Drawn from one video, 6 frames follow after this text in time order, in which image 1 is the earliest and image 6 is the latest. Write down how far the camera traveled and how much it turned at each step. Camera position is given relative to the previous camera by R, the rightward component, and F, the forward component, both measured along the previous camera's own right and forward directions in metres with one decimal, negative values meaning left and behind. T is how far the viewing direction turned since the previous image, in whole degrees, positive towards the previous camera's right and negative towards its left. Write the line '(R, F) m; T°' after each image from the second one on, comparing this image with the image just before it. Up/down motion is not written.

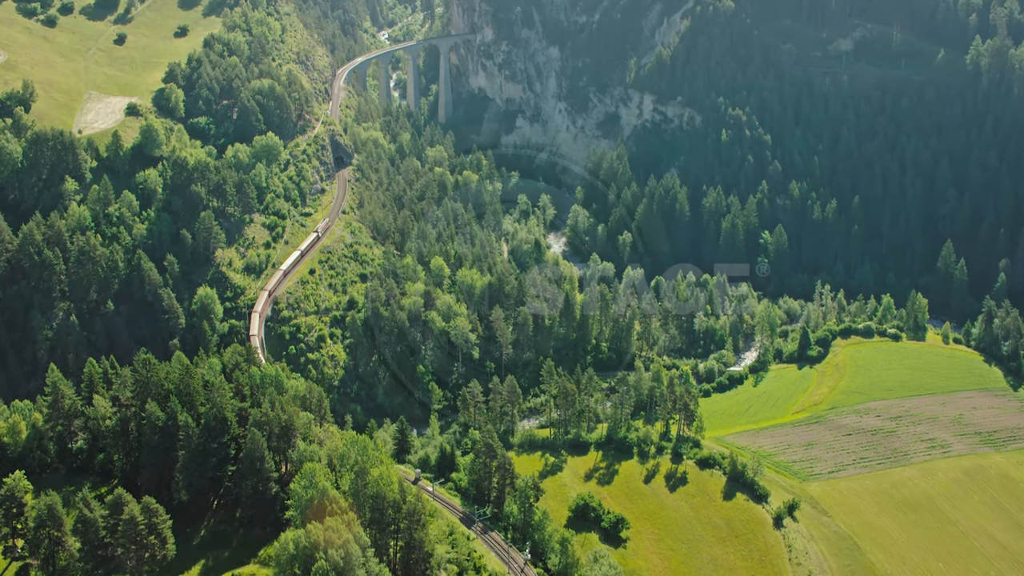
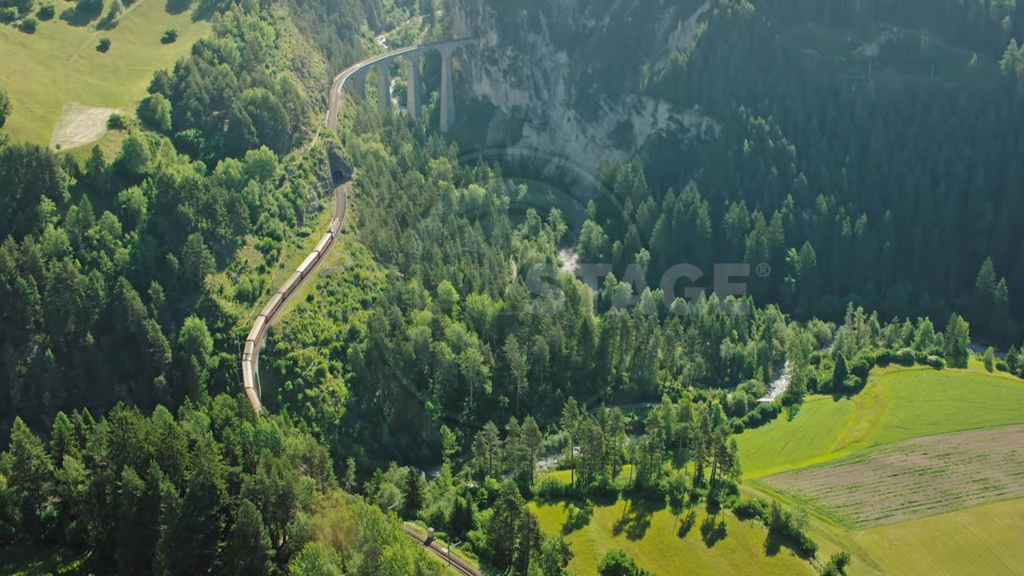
(-2.3, +9.7) m; 0°
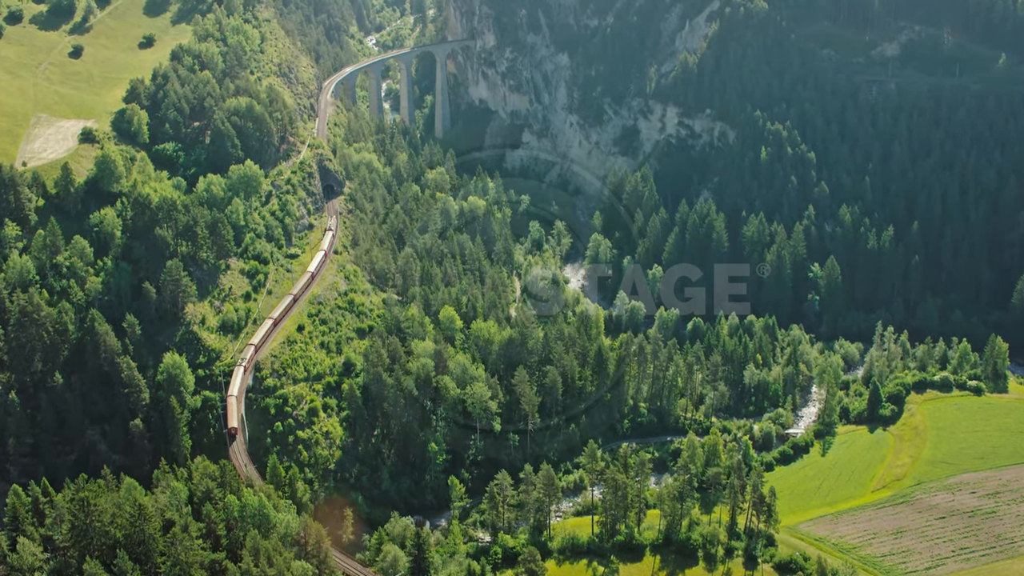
(-2.0, +9.6) m; +1°
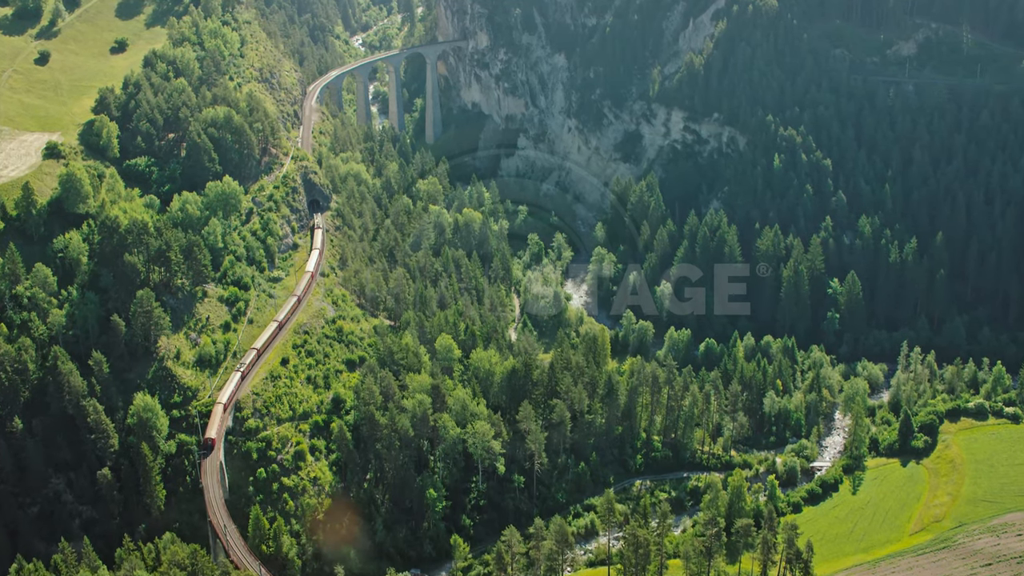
(-1.4, +8.8) m; +1°
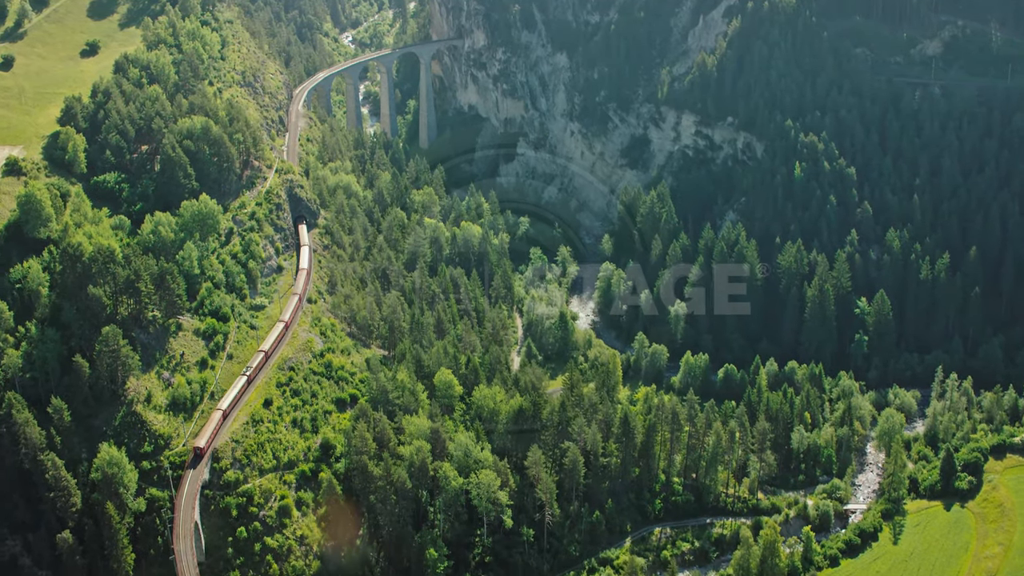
(-1.2, +9.4) m; 0°
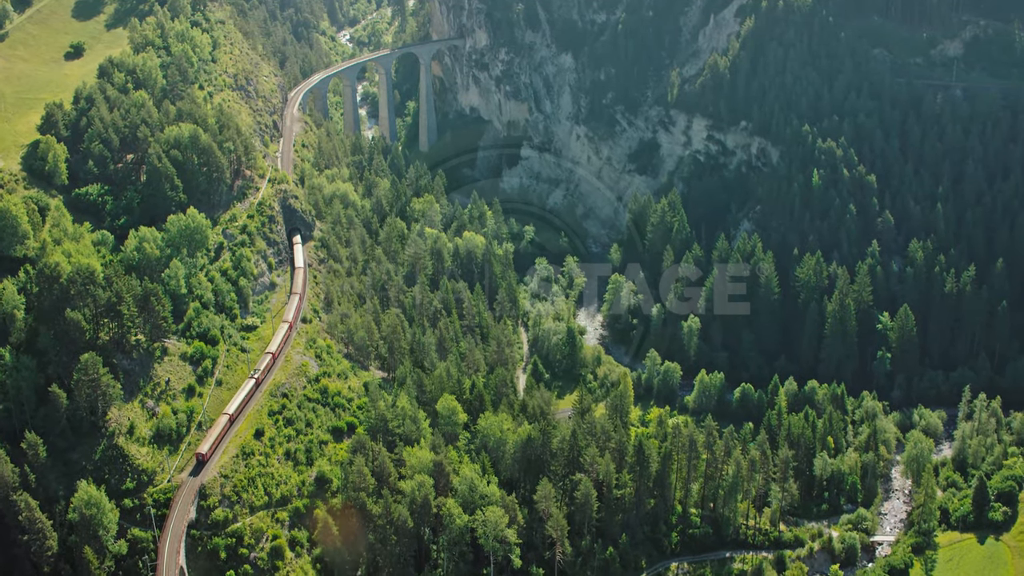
(-0.7, +5.7) m; 0°
